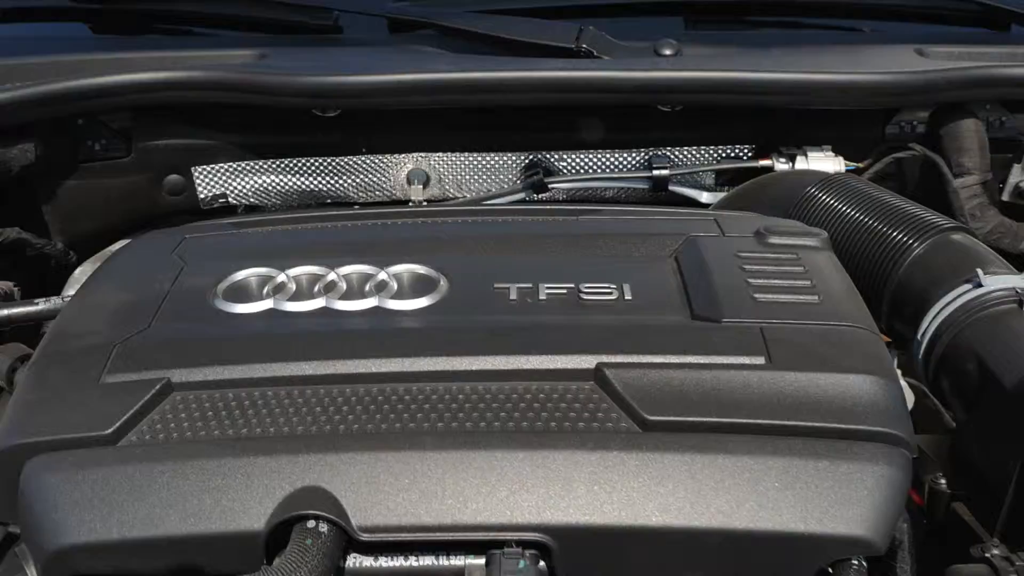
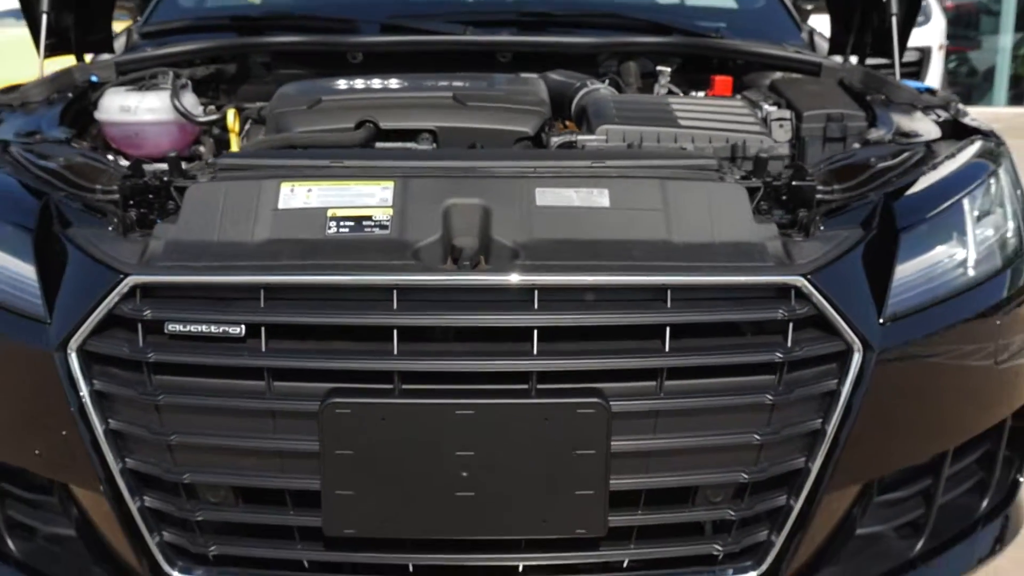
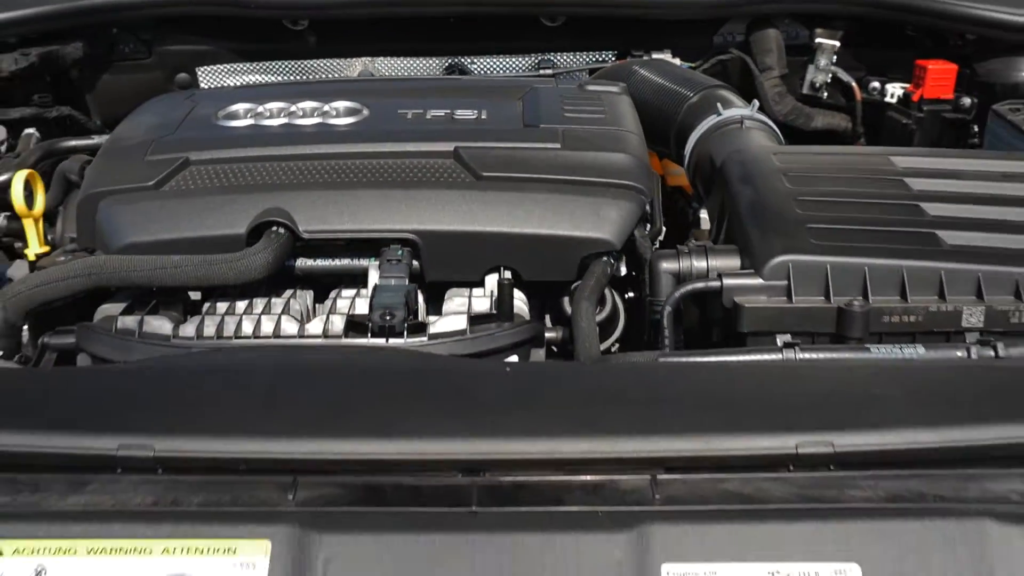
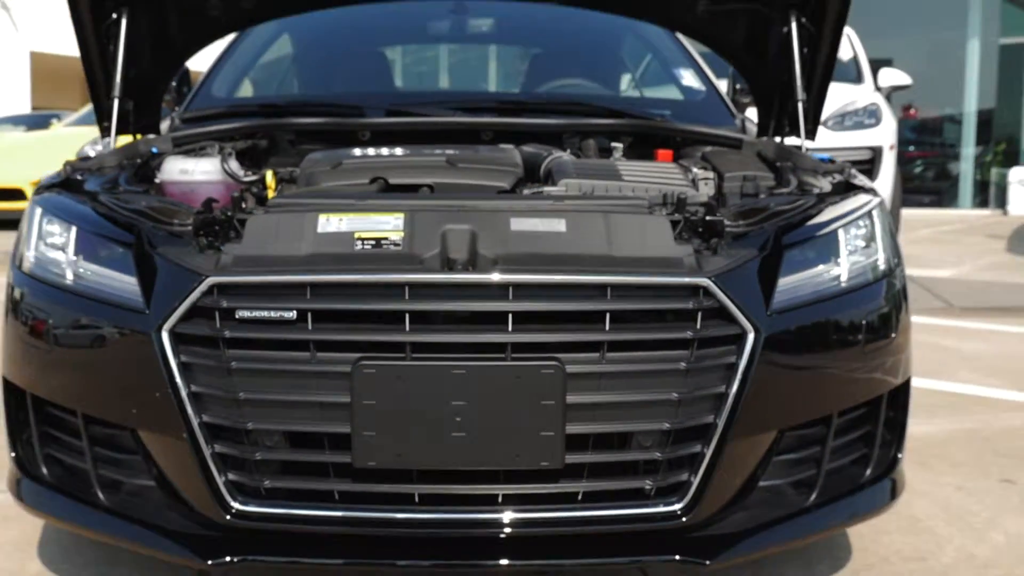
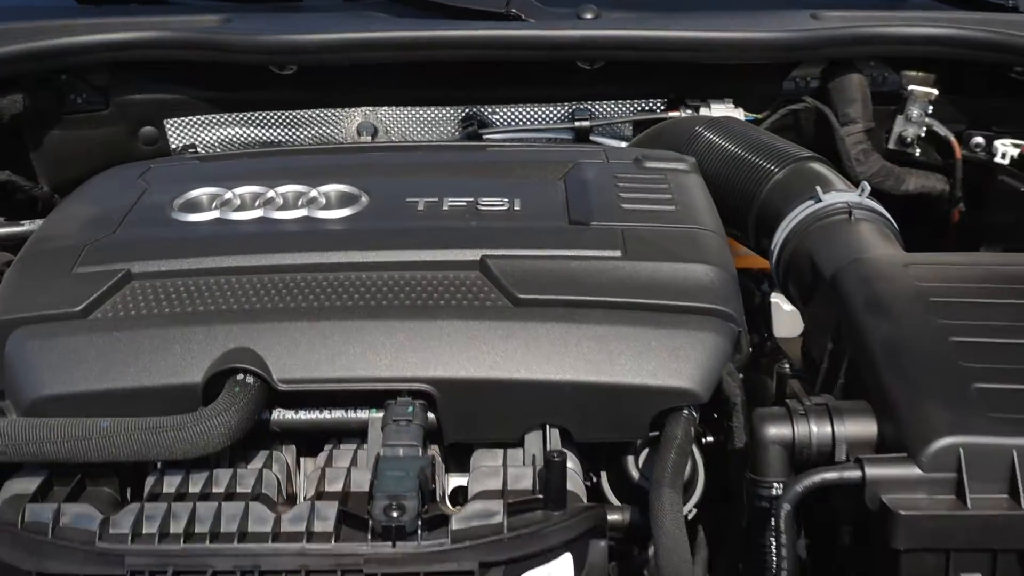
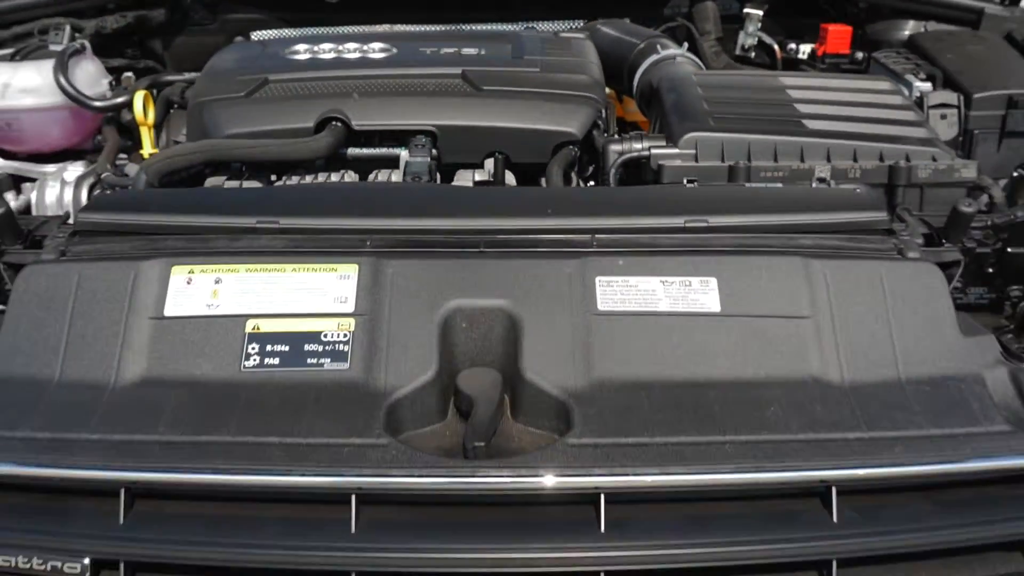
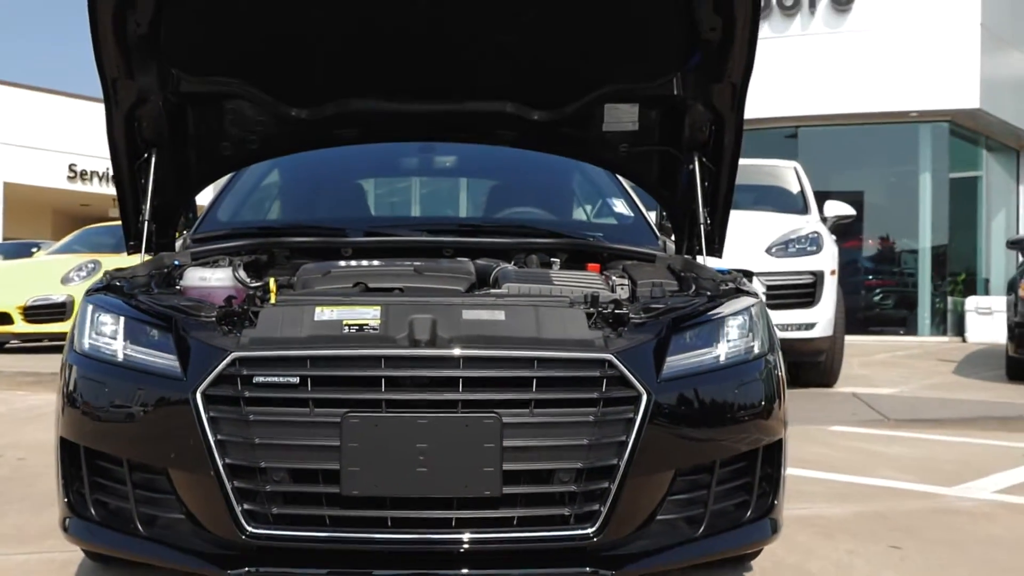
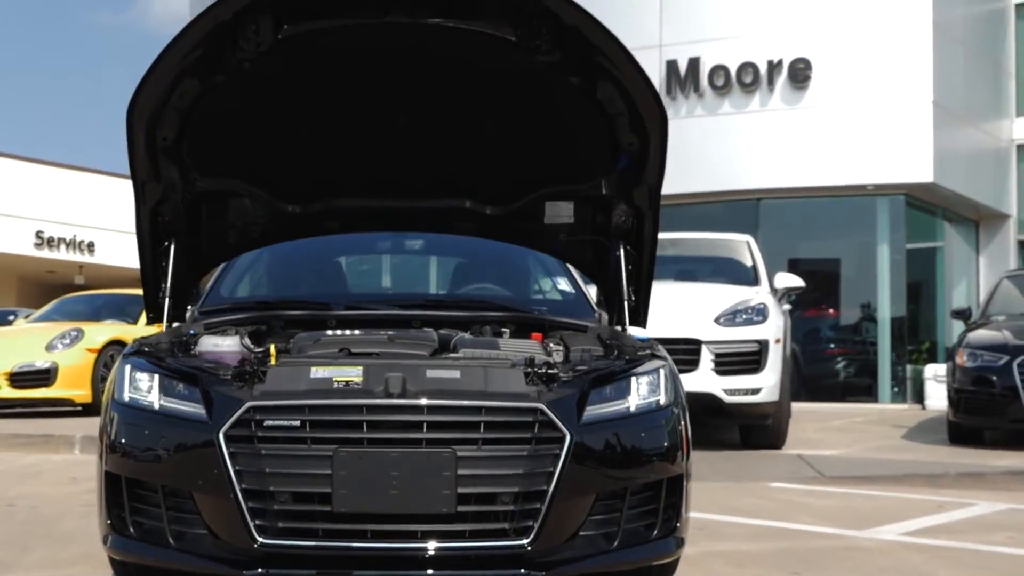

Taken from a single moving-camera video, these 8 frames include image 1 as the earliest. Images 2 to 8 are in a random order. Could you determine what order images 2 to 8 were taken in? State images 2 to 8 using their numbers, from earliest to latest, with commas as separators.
5, 3, 6, 2, 4, 7, 8
